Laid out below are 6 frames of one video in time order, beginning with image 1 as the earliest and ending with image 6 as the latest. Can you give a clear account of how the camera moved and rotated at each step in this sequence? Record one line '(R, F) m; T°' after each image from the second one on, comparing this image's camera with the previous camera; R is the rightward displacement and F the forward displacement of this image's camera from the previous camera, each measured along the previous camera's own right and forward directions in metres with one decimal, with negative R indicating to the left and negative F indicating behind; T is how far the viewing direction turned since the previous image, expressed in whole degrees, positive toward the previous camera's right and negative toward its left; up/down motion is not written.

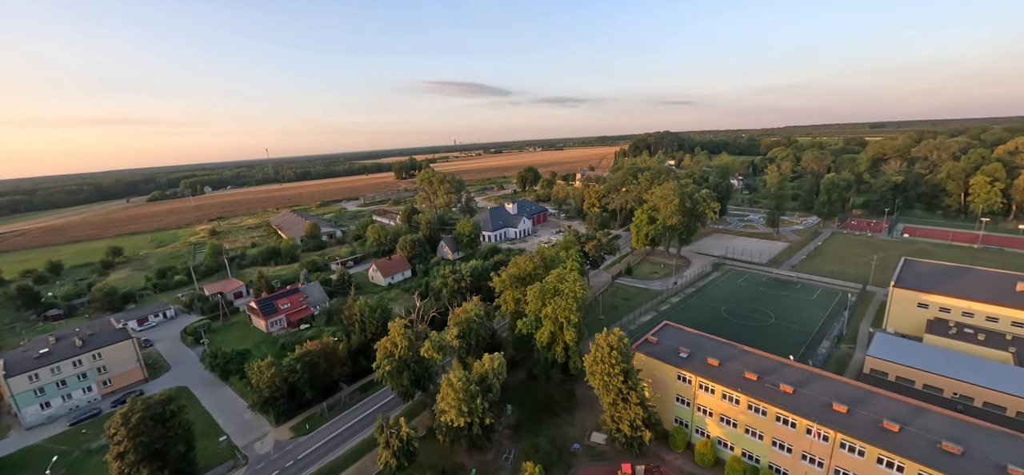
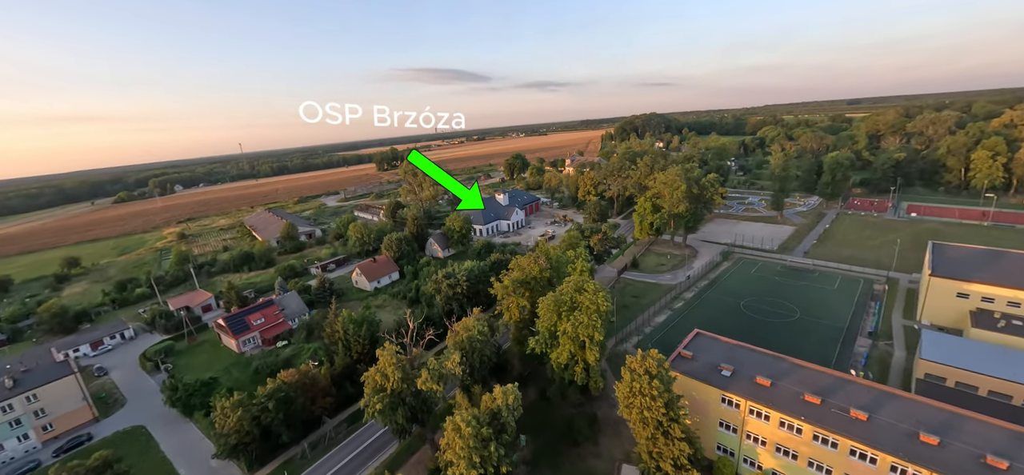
(-1.3, +4.4) m; +2°
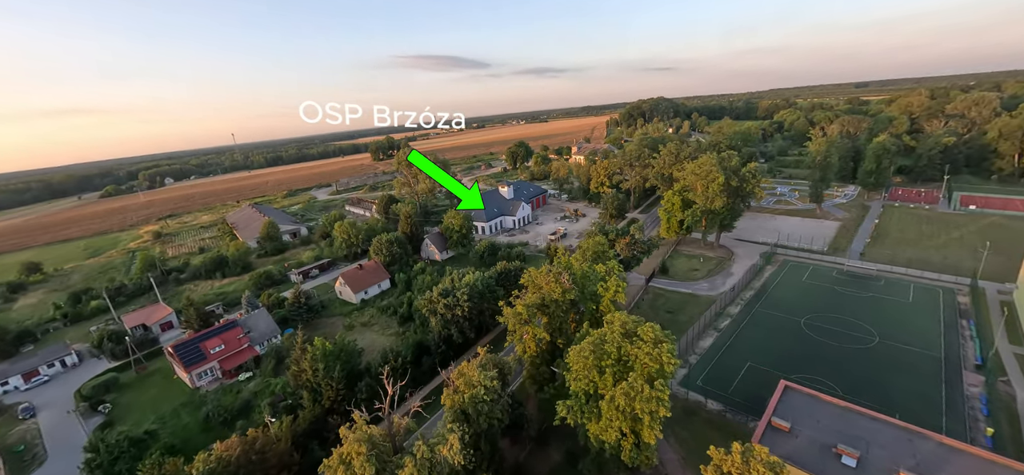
(-0.8, +7.3) m; 0°
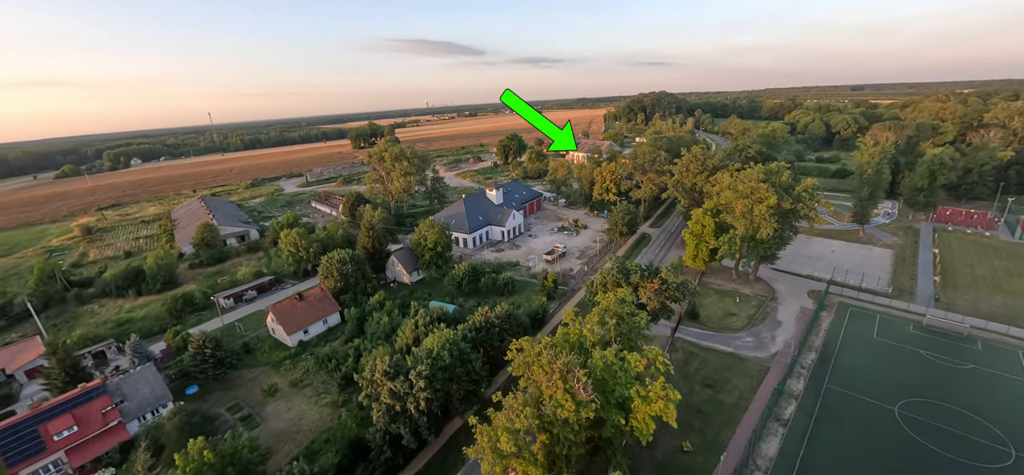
(+0.2, +10.2) m; +1°
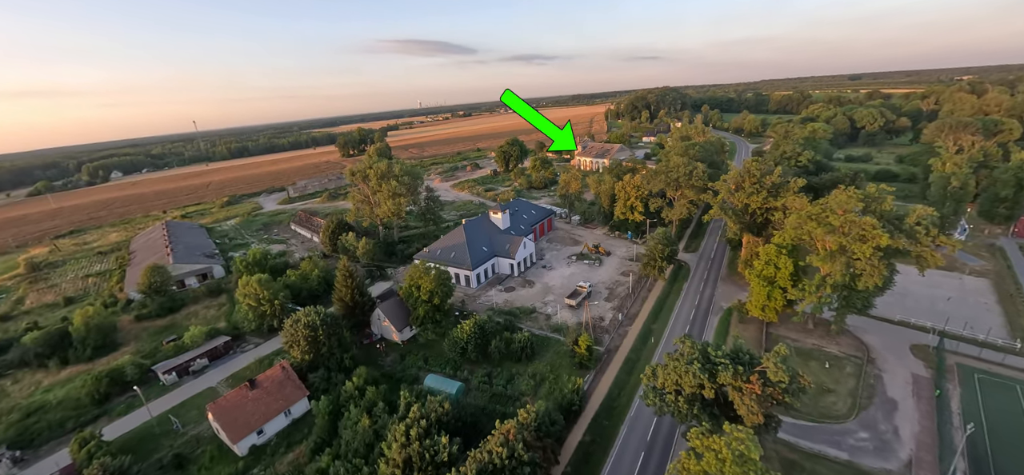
(-1.4, +8.6) m; 0°
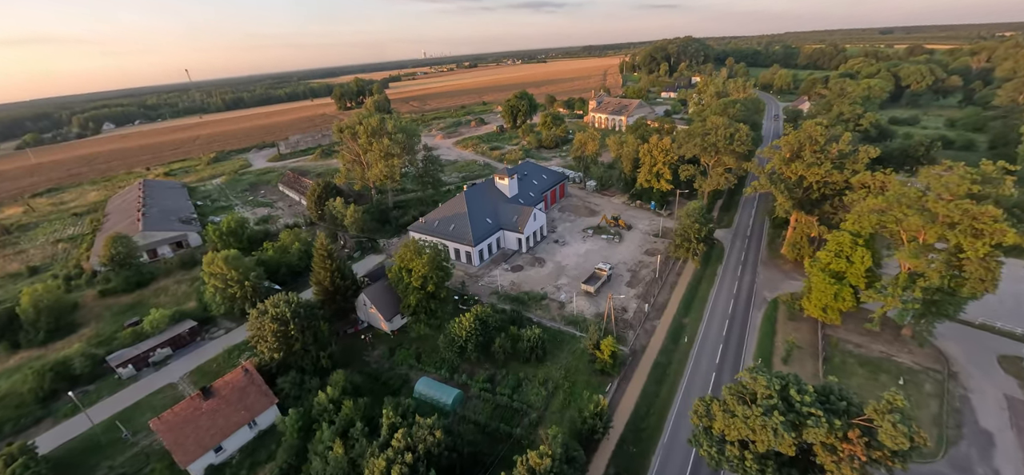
(-0.3, +5.6) m; -1°
